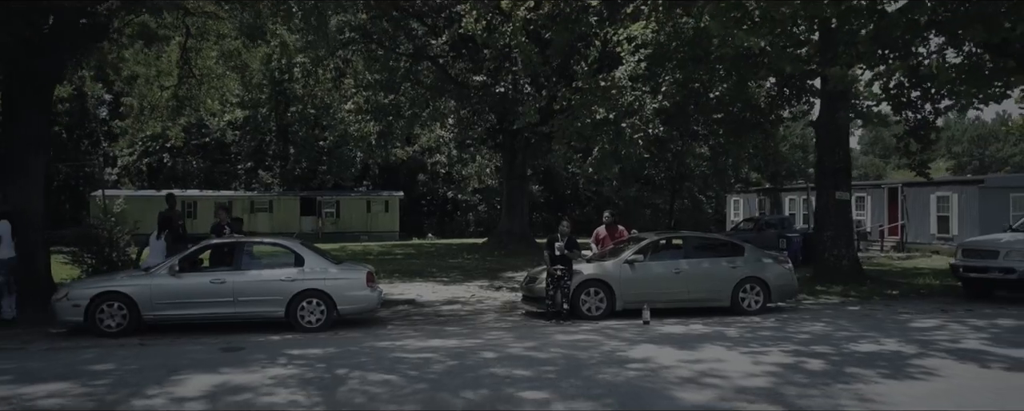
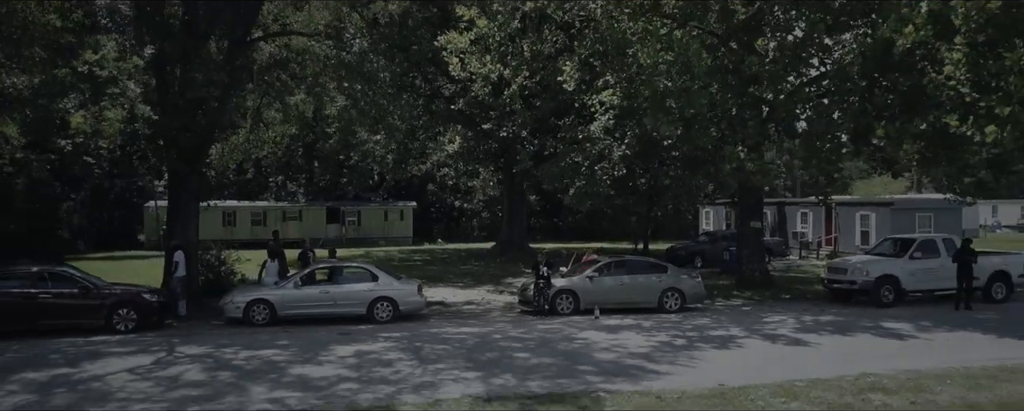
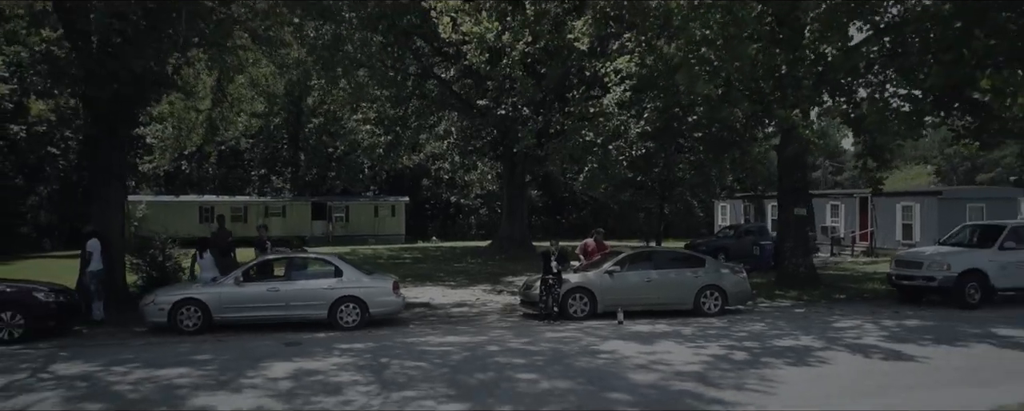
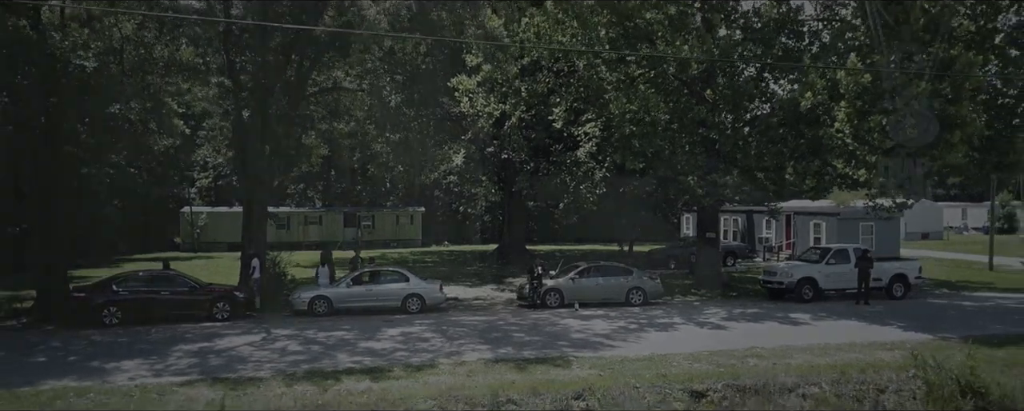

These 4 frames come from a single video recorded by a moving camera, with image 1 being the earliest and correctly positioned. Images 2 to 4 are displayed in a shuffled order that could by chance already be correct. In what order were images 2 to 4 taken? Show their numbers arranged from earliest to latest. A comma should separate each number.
3, 2, 4
